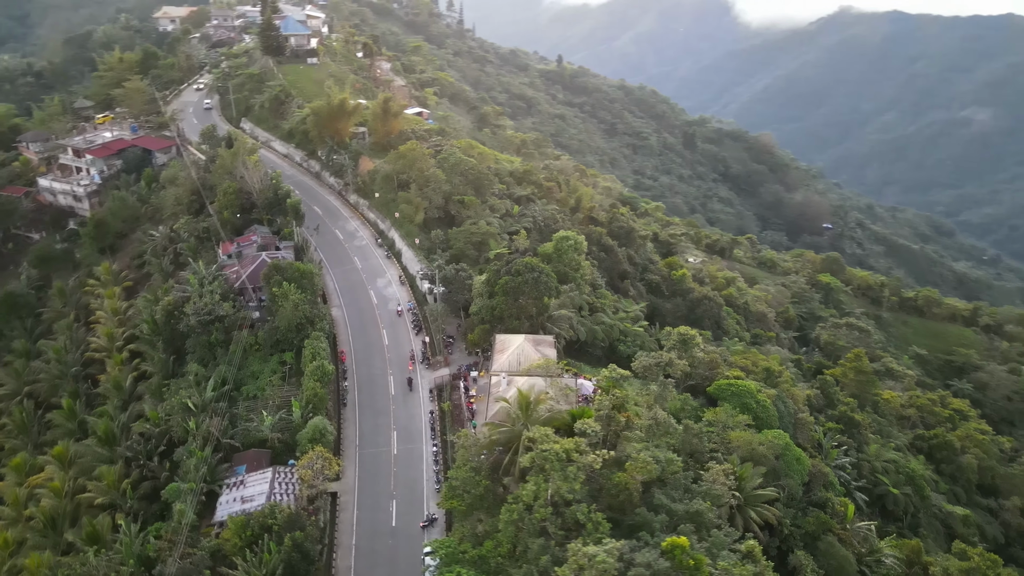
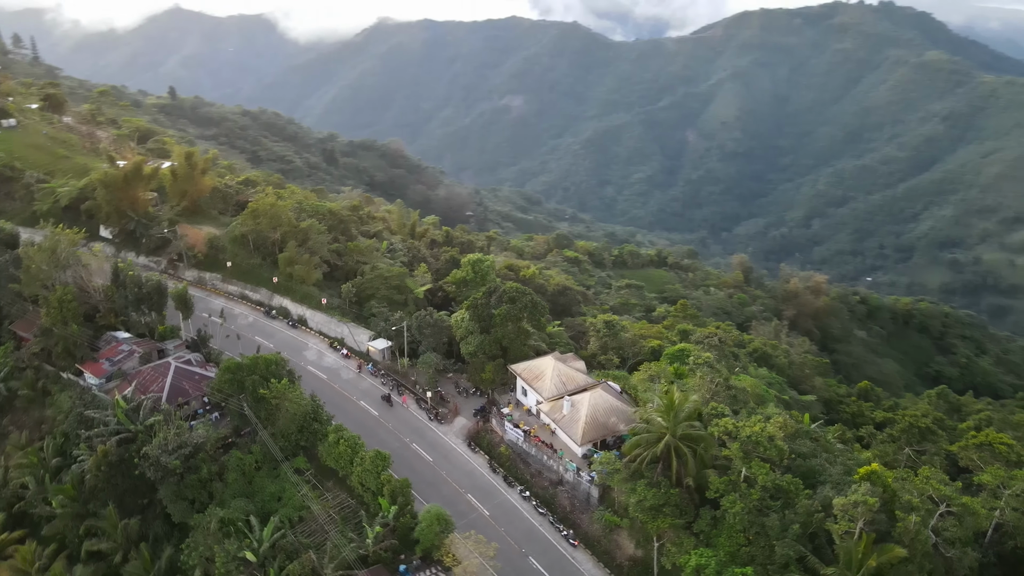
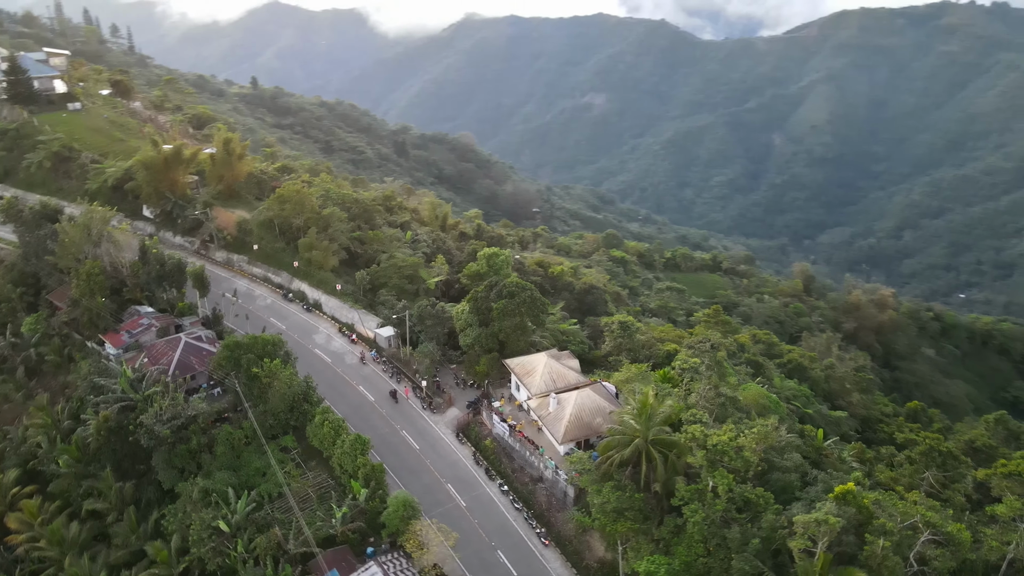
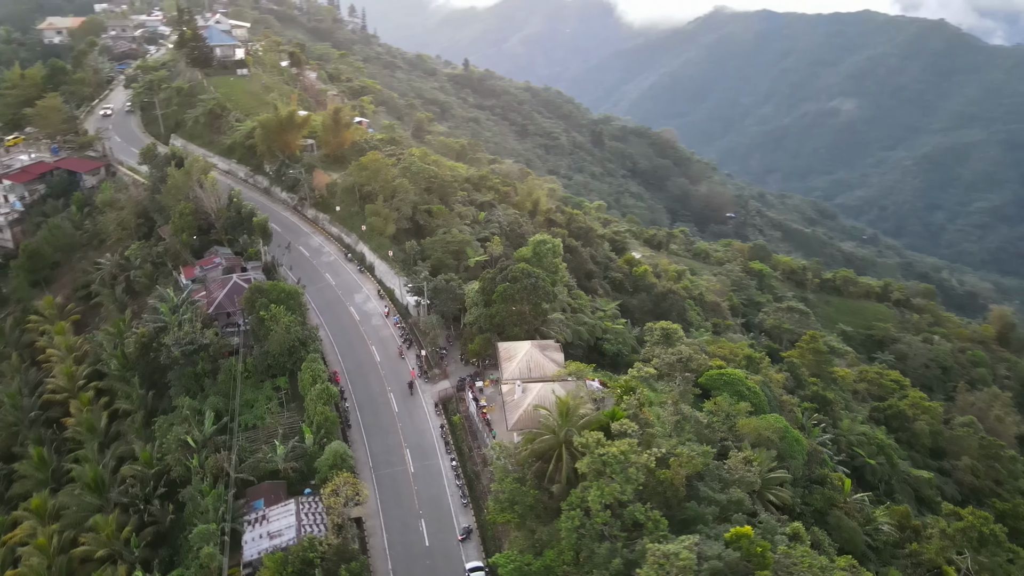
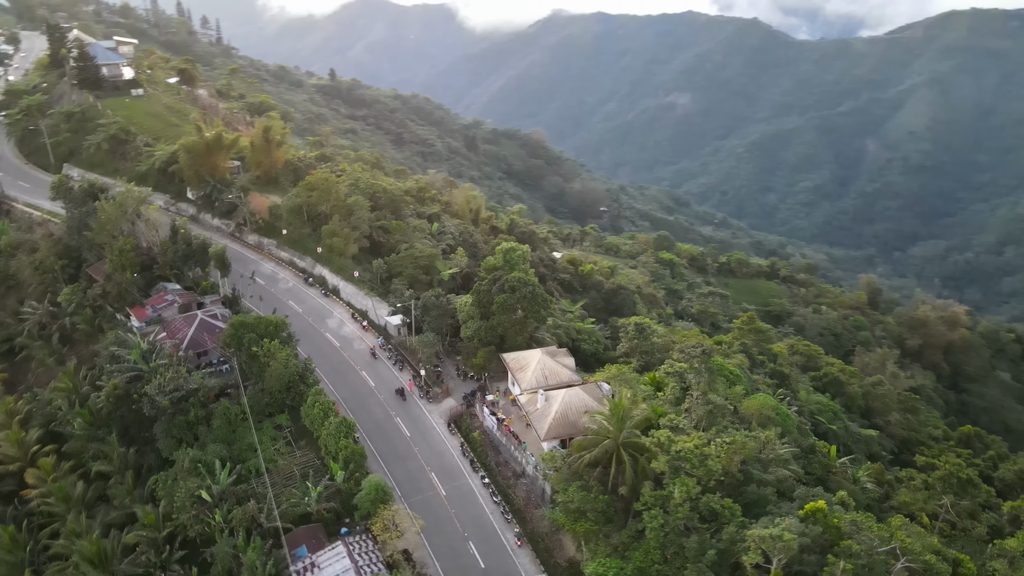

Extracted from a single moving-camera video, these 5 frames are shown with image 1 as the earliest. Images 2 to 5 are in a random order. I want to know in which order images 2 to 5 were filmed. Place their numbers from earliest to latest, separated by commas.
4, 5, 3, 2
